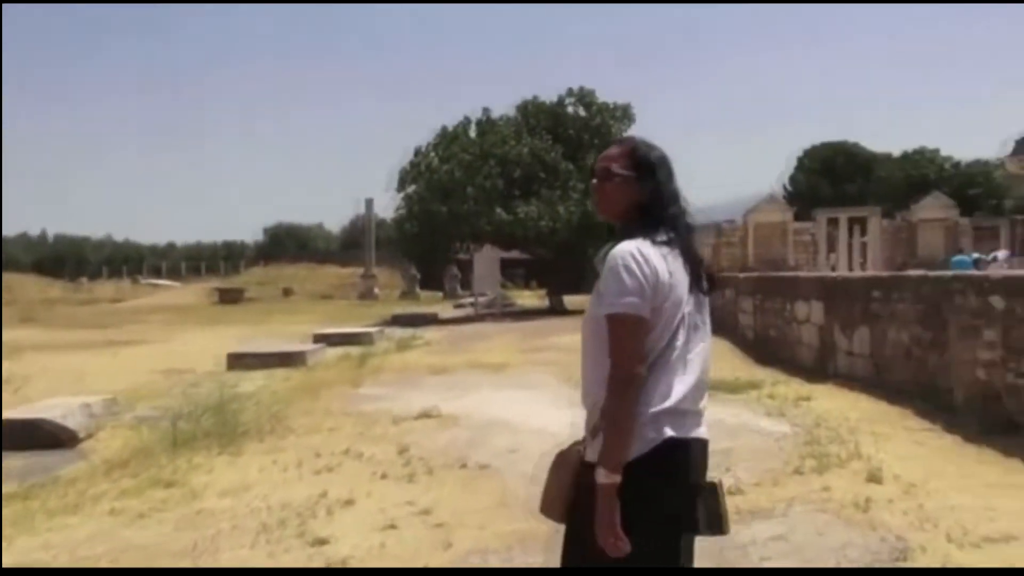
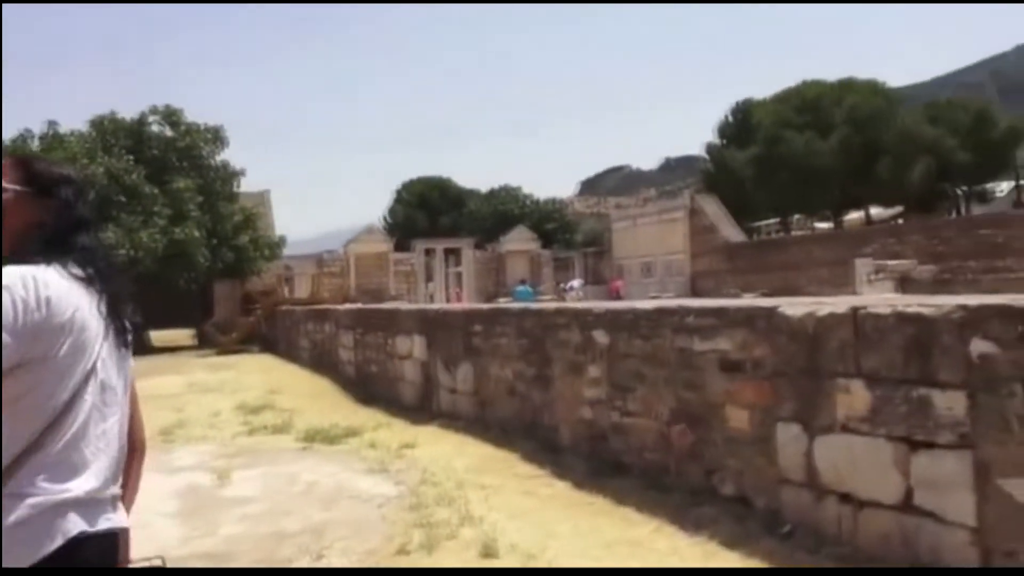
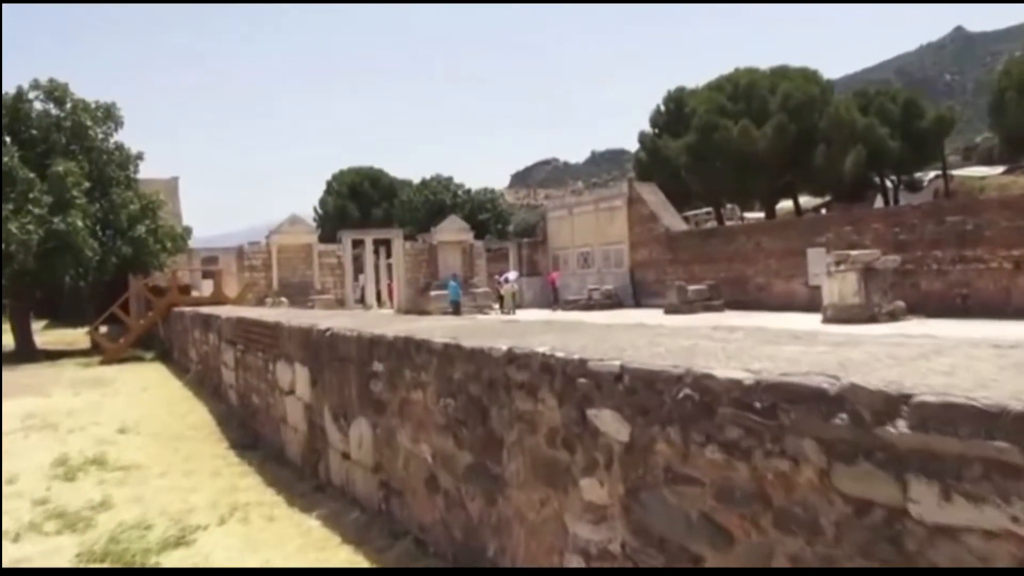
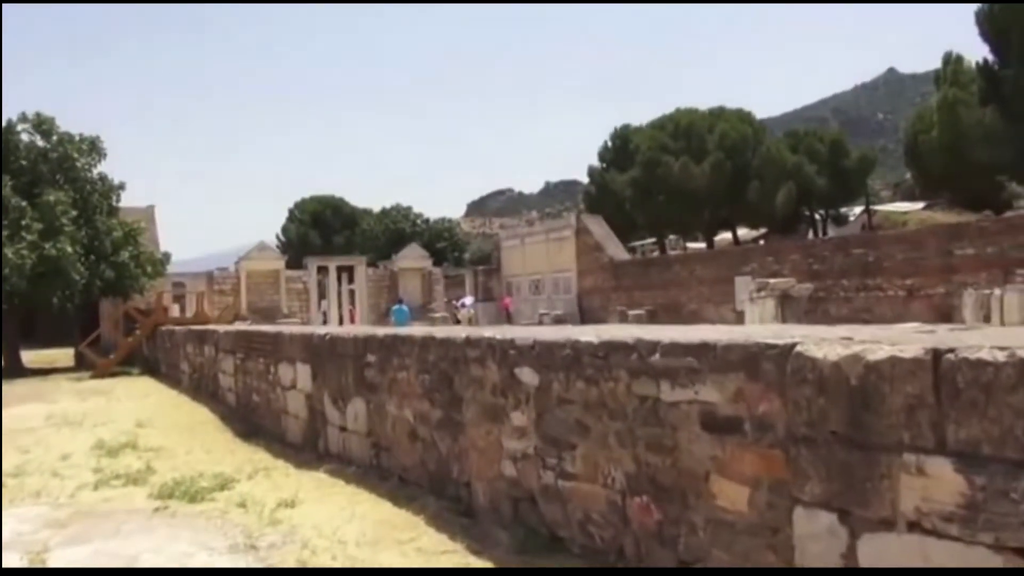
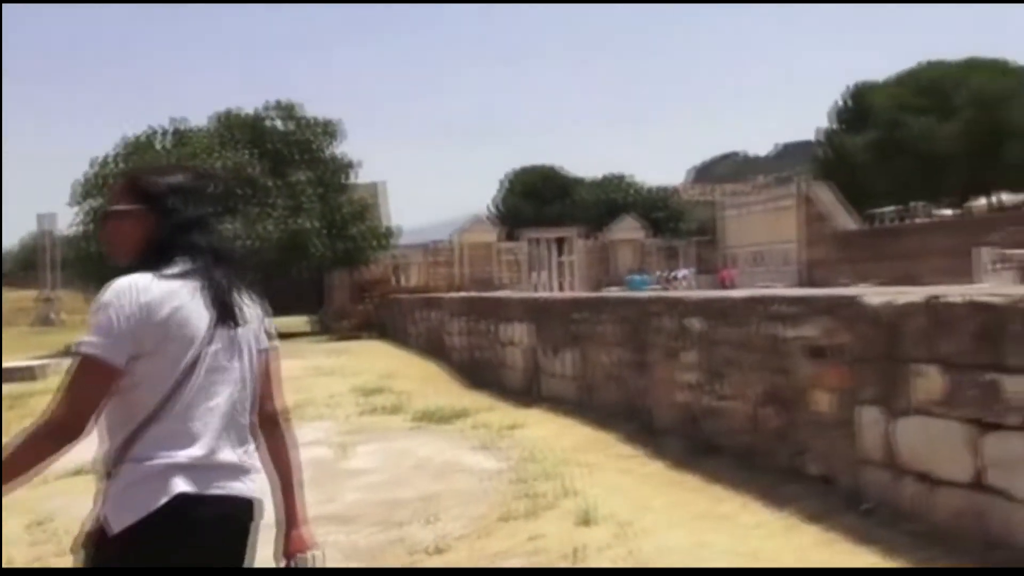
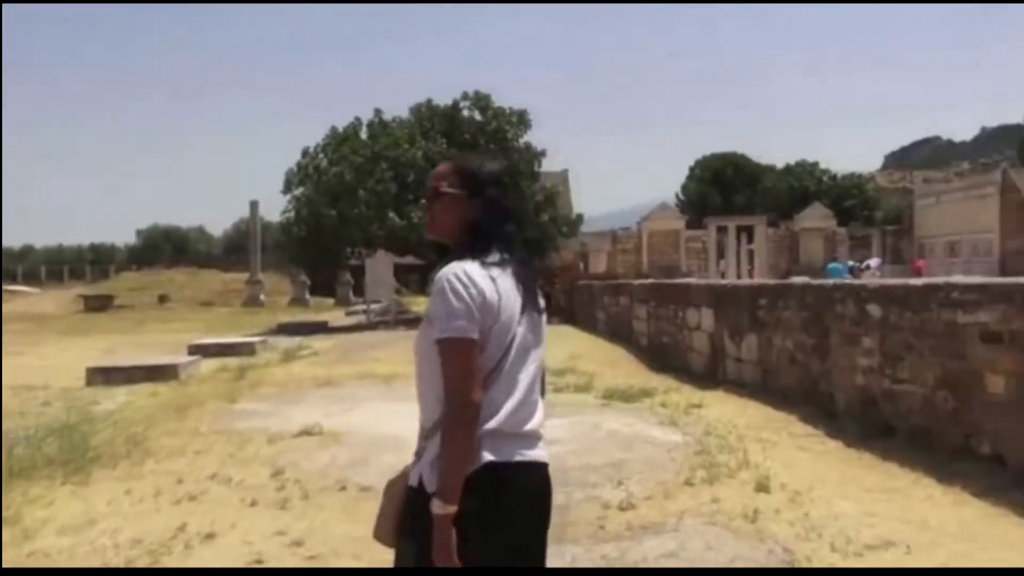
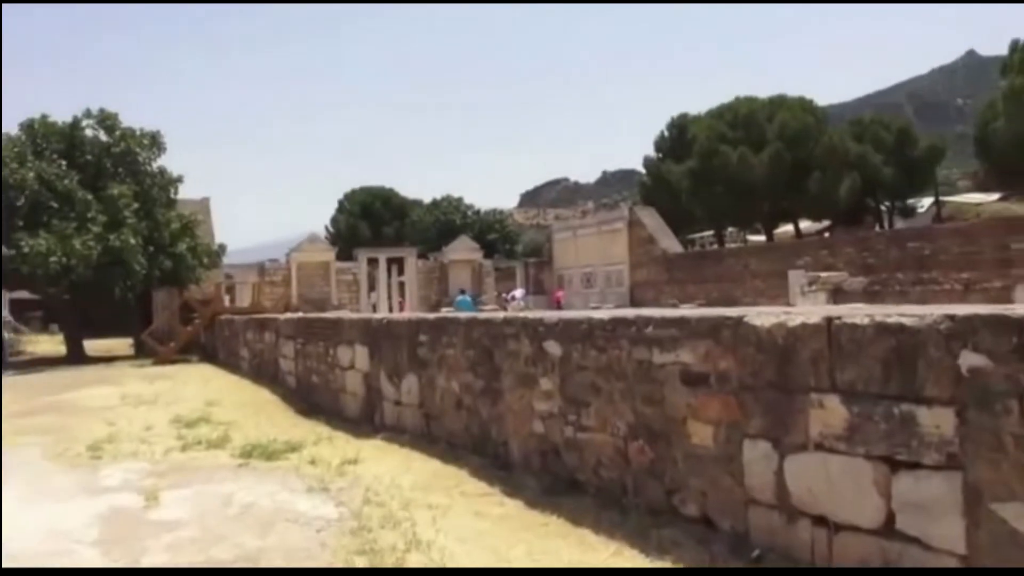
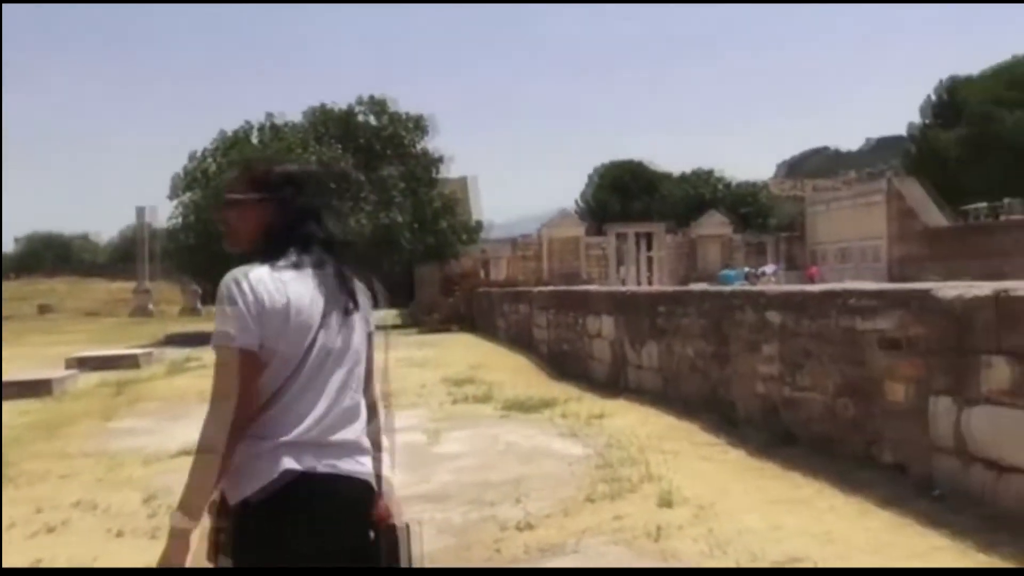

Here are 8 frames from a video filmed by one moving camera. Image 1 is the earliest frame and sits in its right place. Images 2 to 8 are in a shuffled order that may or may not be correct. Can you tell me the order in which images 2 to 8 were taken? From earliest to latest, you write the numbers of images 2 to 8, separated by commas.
6, 8, 5, 2, 7, 4, 3
